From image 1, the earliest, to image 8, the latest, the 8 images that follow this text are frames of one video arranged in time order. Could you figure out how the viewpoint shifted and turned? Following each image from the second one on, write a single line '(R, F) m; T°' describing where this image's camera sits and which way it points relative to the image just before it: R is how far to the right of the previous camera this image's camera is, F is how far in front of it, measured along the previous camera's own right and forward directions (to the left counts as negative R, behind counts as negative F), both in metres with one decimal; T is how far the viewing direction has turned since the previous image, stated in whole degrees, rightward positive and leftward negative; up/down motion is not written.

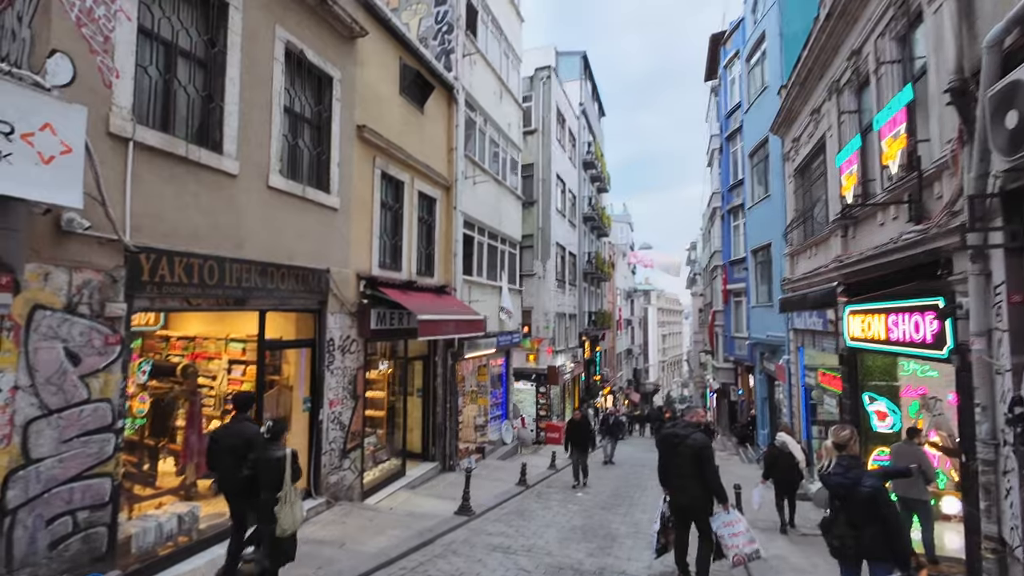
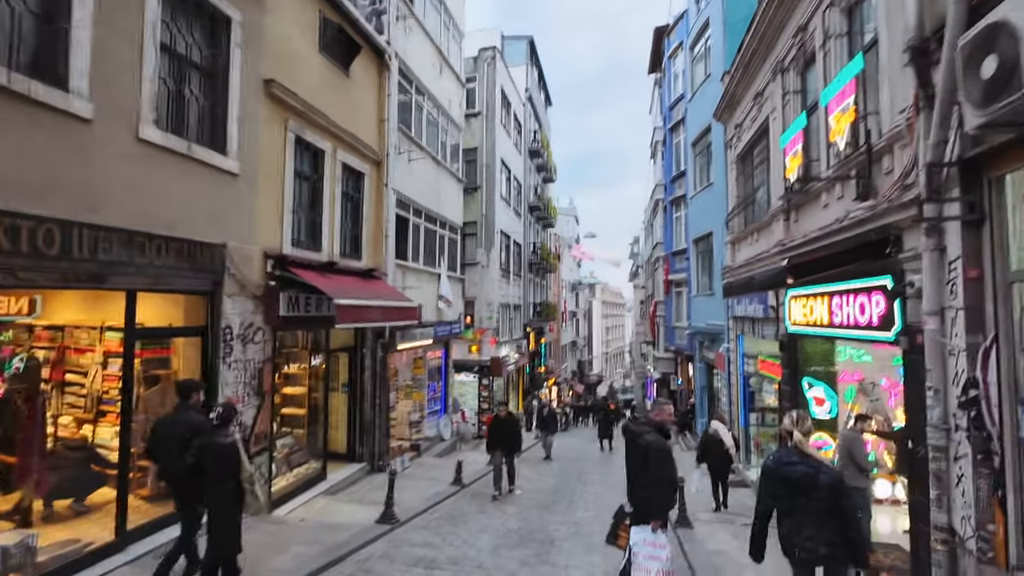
(+0.3, +0.9) m; +6°
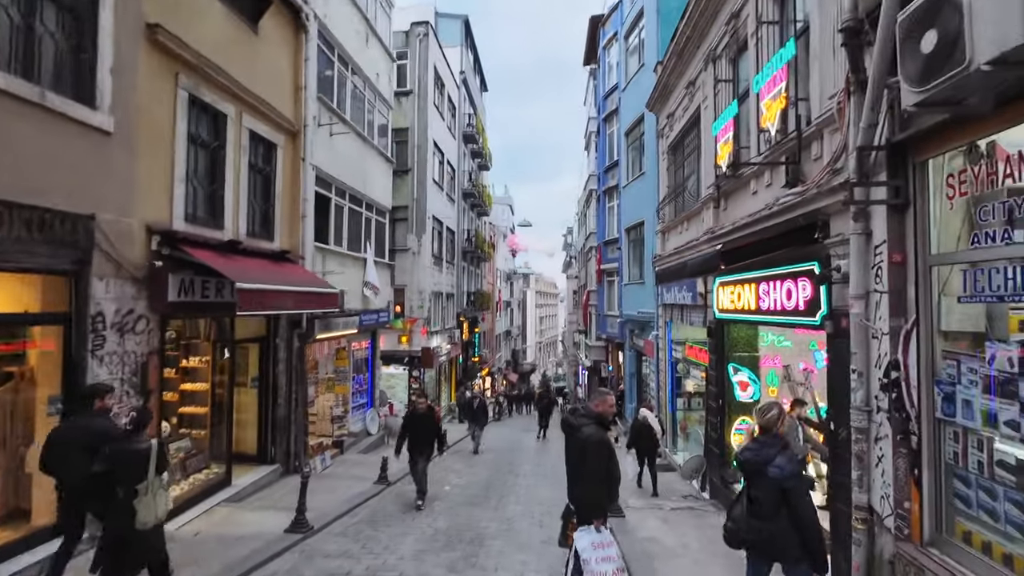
(+0.1, +0.5) m; +8°
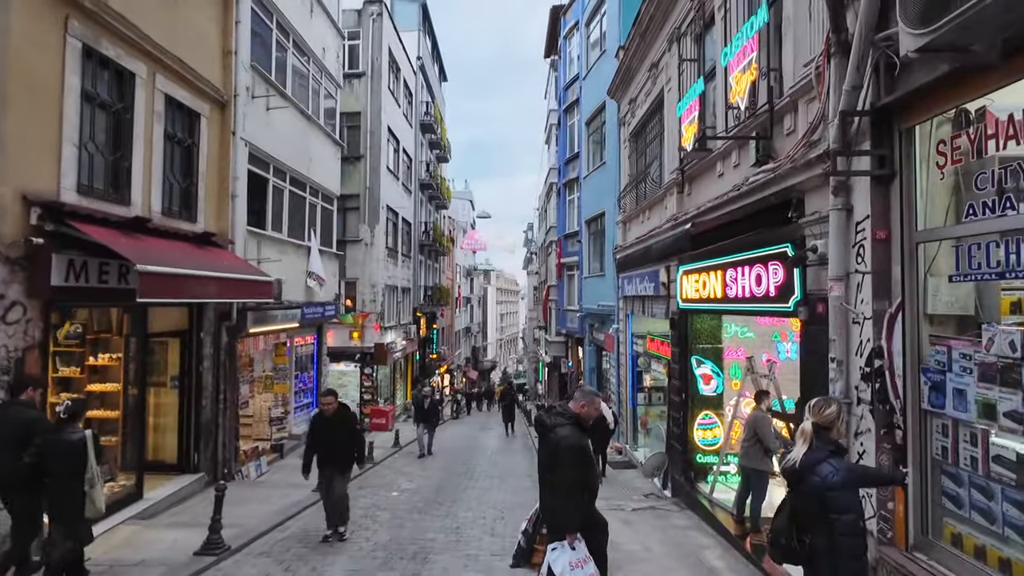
(+0.1, +0.7) m; +5°
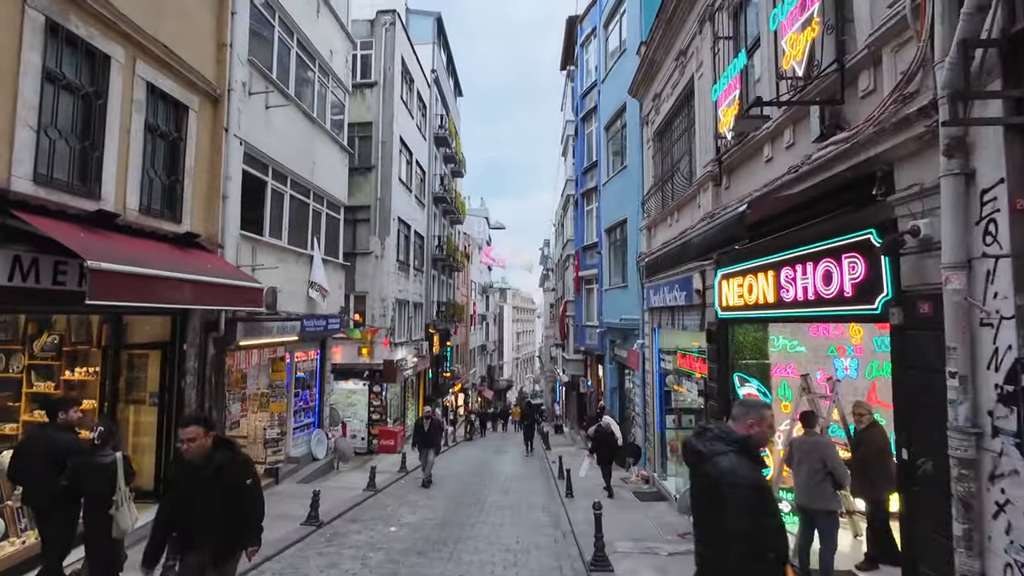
(0.0, +1.1) m; -2°
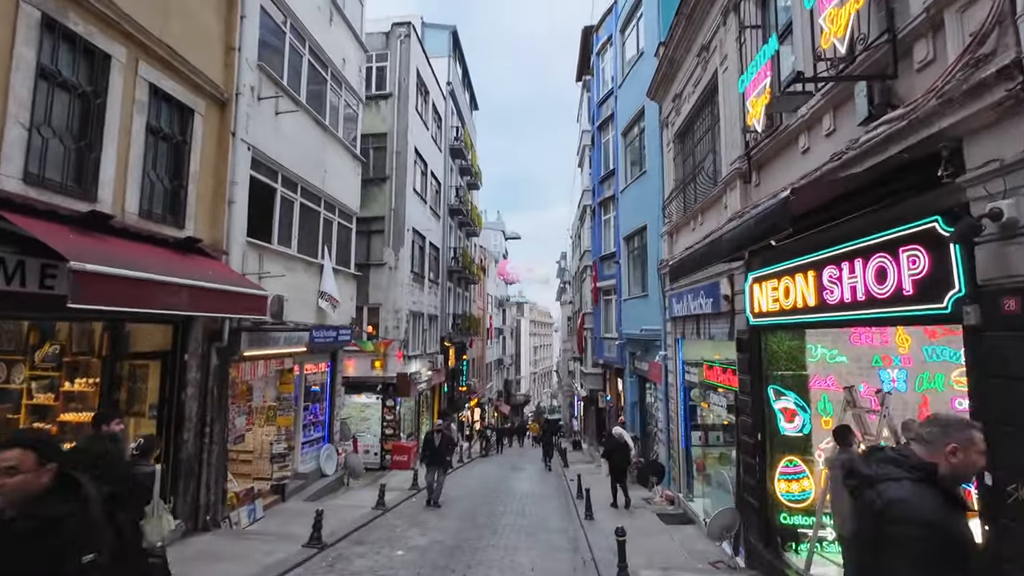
(+0.1, +0.5) m; -2°
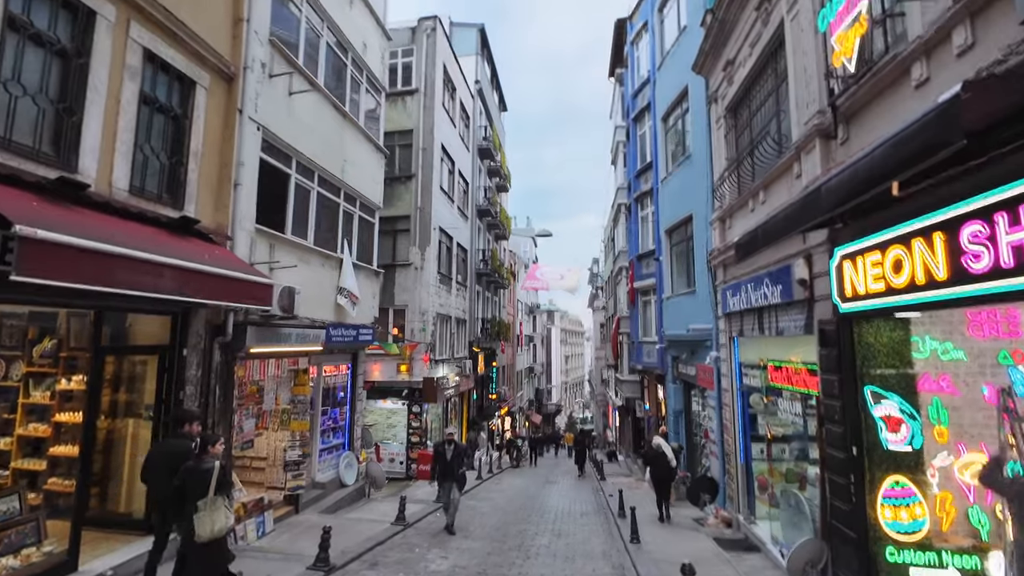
(-0.1, +1.1) m; -4°
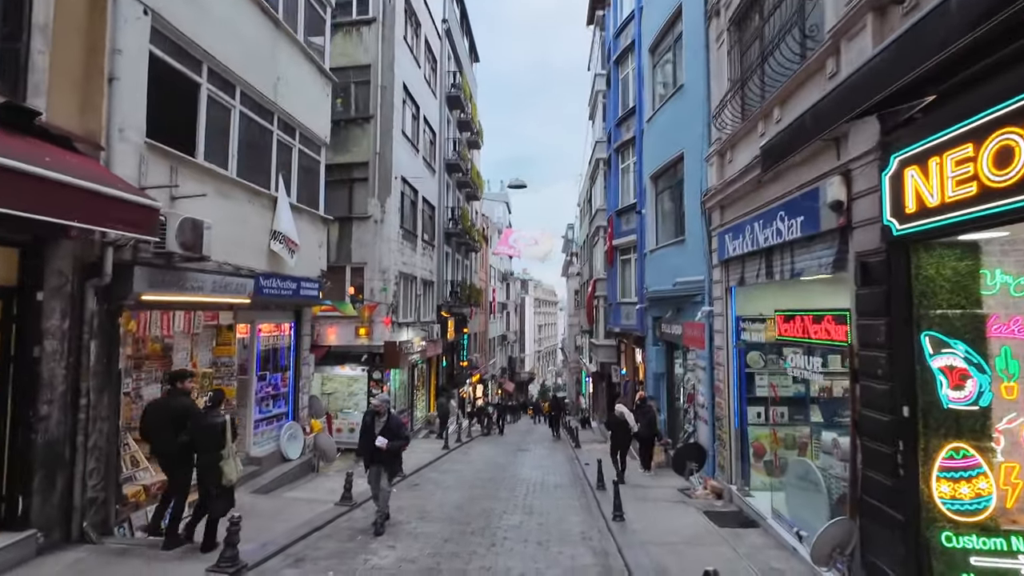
(+0.2, +1.6) m; +3°
